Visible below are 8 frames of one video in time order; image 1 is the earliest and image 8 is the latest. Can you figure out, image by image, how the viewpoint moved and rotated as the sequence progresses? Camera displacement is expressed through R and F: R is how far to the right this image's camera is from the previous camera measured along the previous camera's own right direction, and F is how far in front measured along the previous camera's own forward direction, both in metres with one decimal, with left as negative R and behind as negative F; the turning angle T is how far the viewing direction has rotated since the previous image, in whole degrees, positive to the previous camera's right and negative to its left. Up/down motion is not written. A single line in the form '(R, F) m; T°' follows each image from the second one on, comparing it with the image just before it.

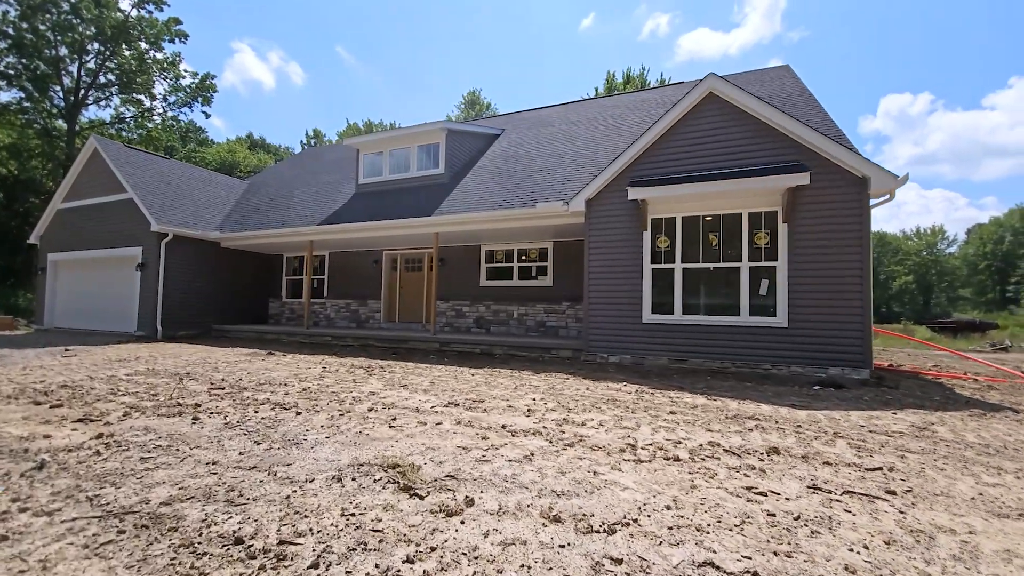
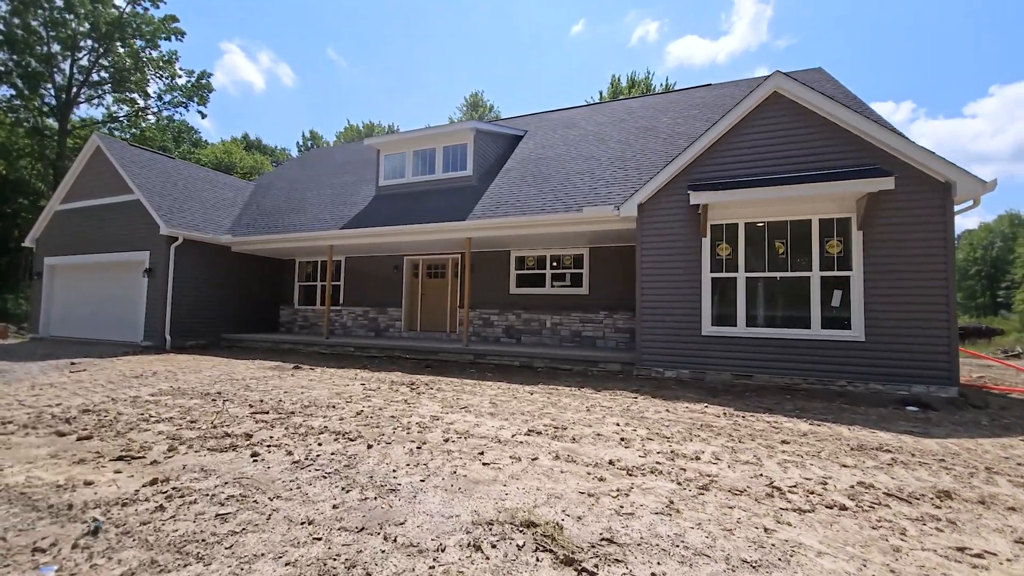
(-1.0, +0.5) m; +1°
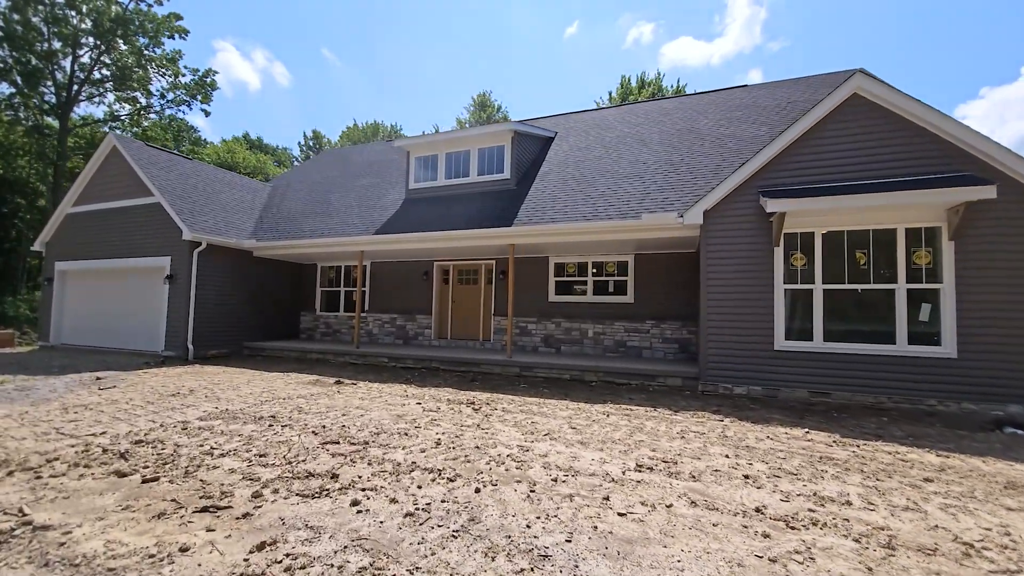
(-1.0, +0.4) m; +1°
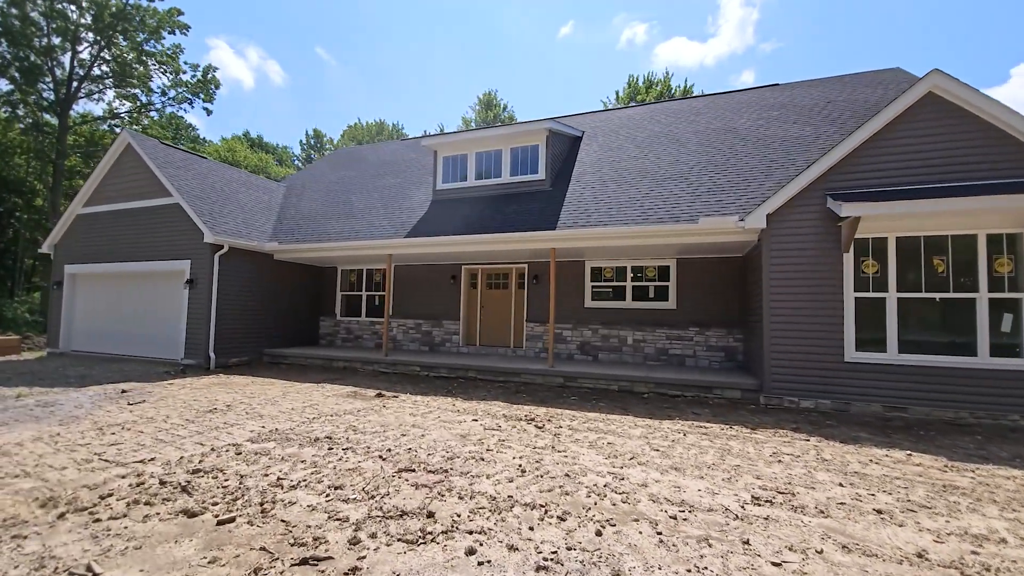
(-0.9, +0.4) m; +1°
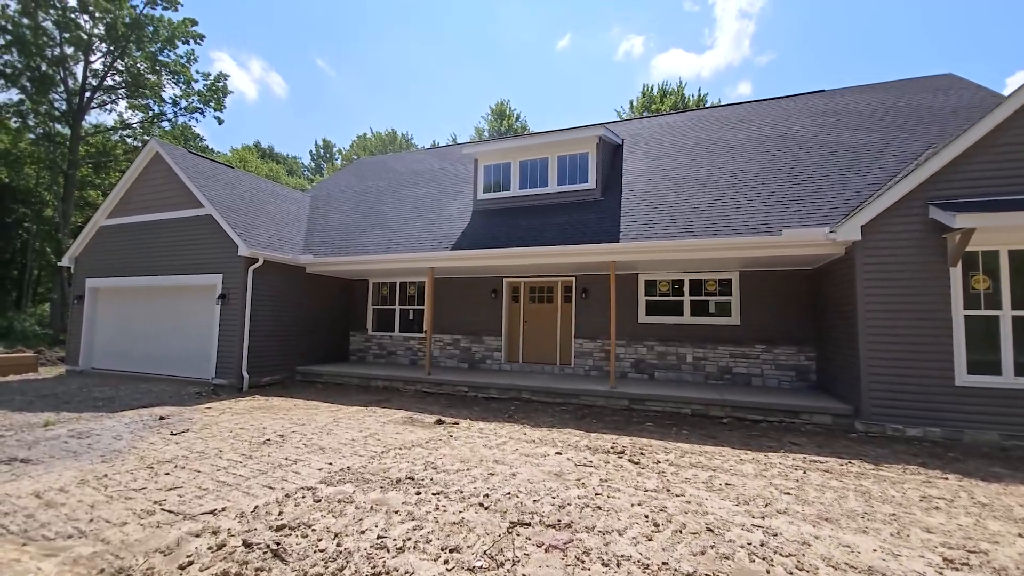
(-1.0, +0.5) m; 0°
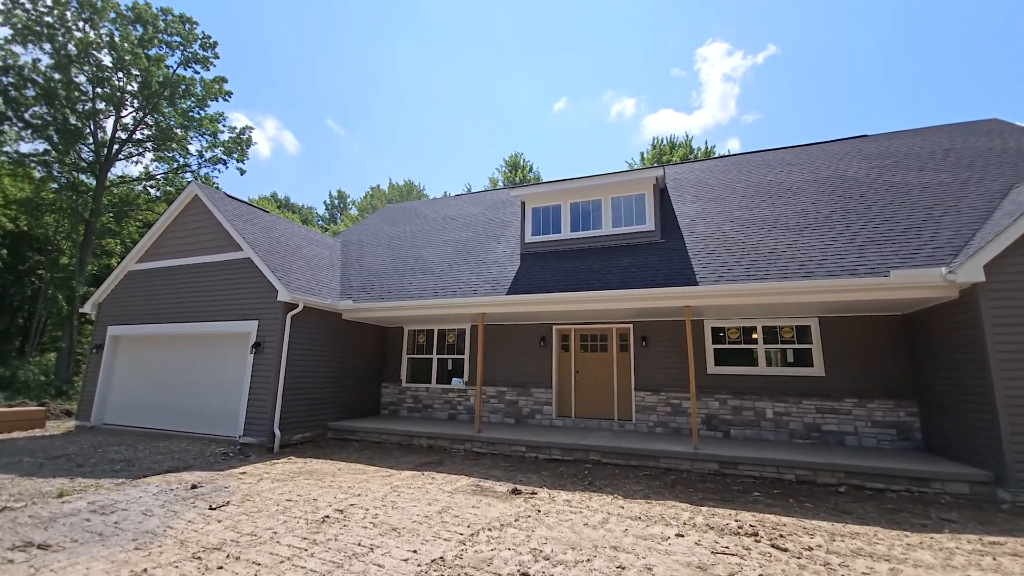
(-1.1, +0.6) m; 0°
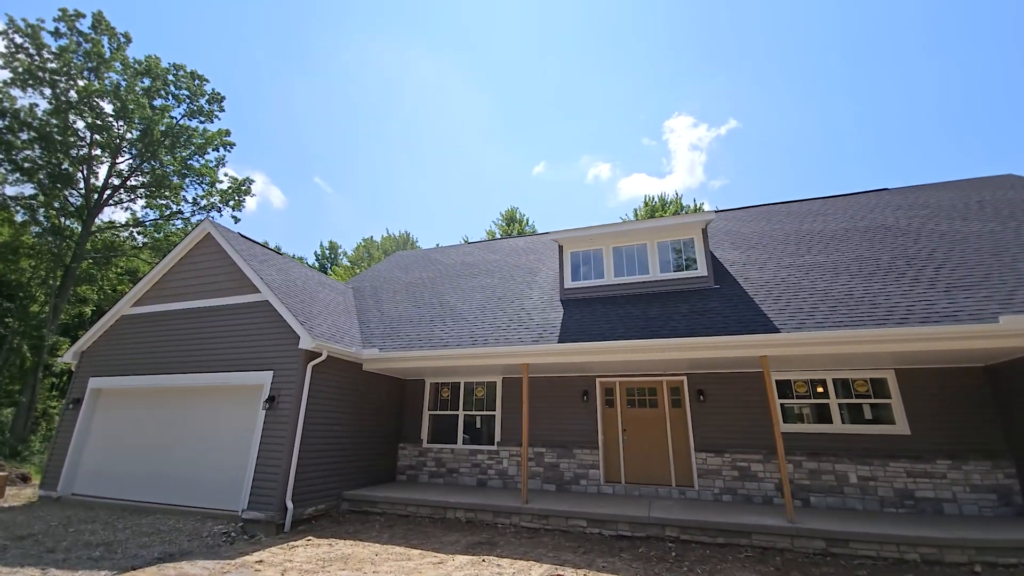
(-1.2, +0.7) m; +2°
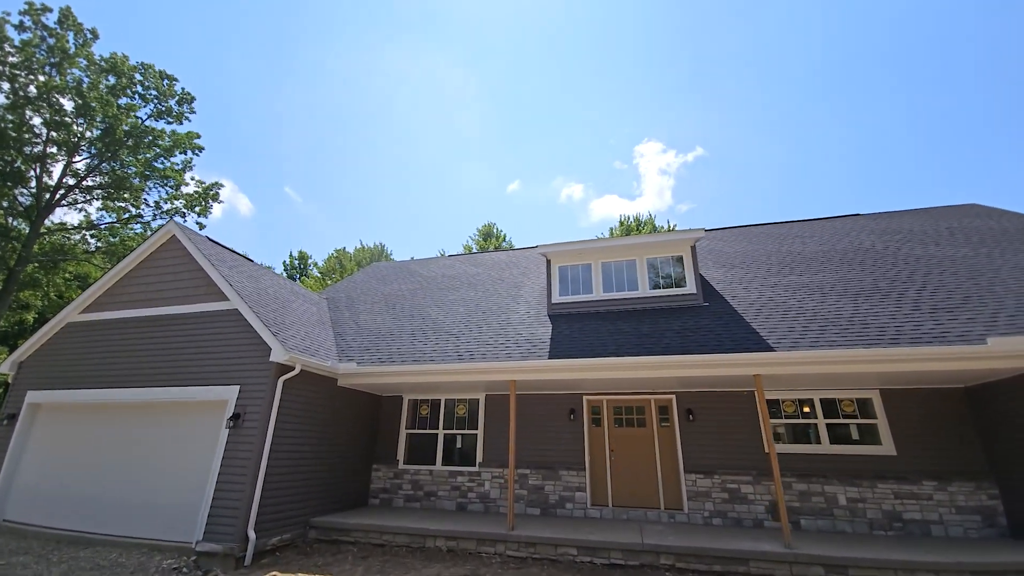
(-0.3, +0.3) m; +4°
